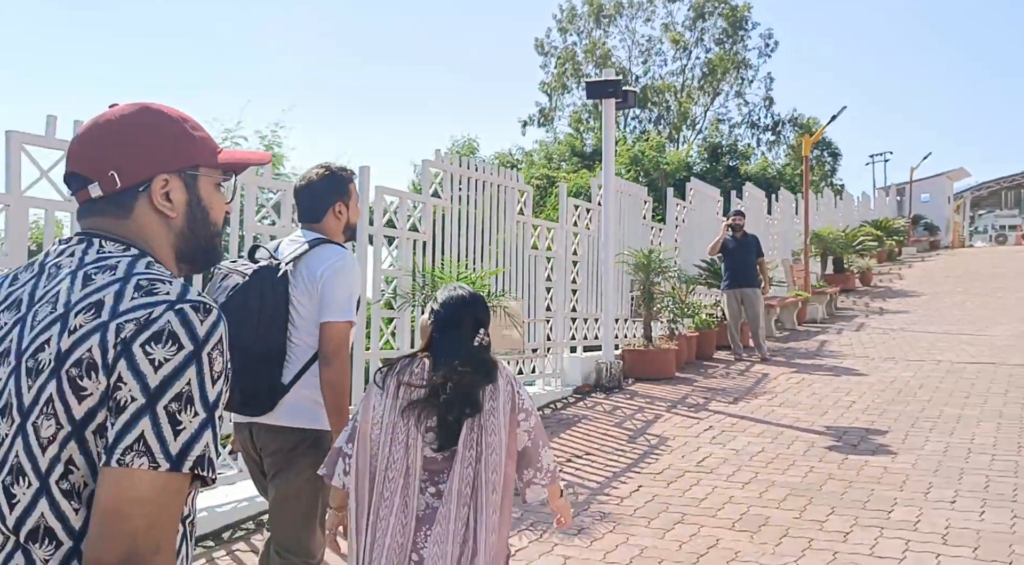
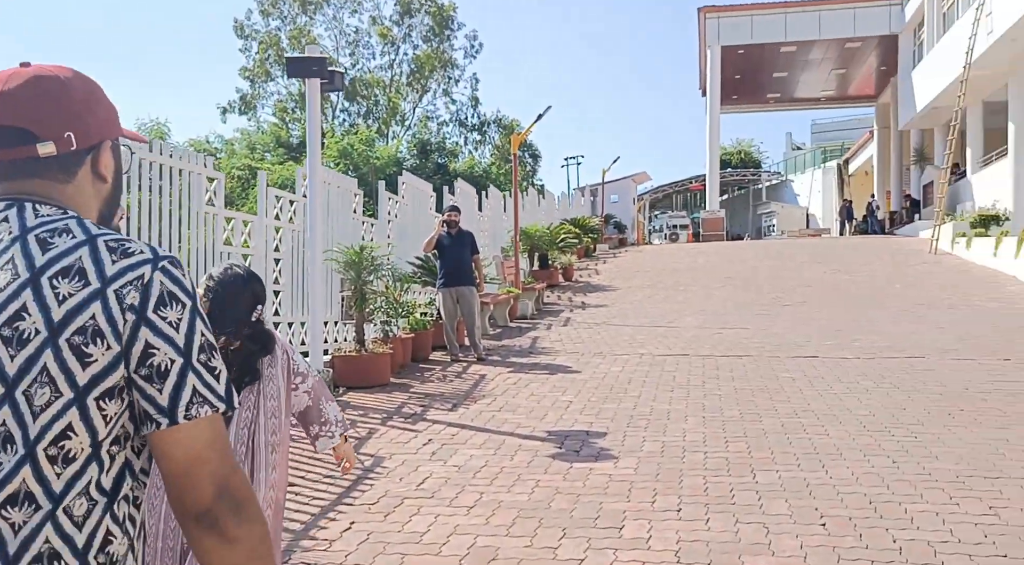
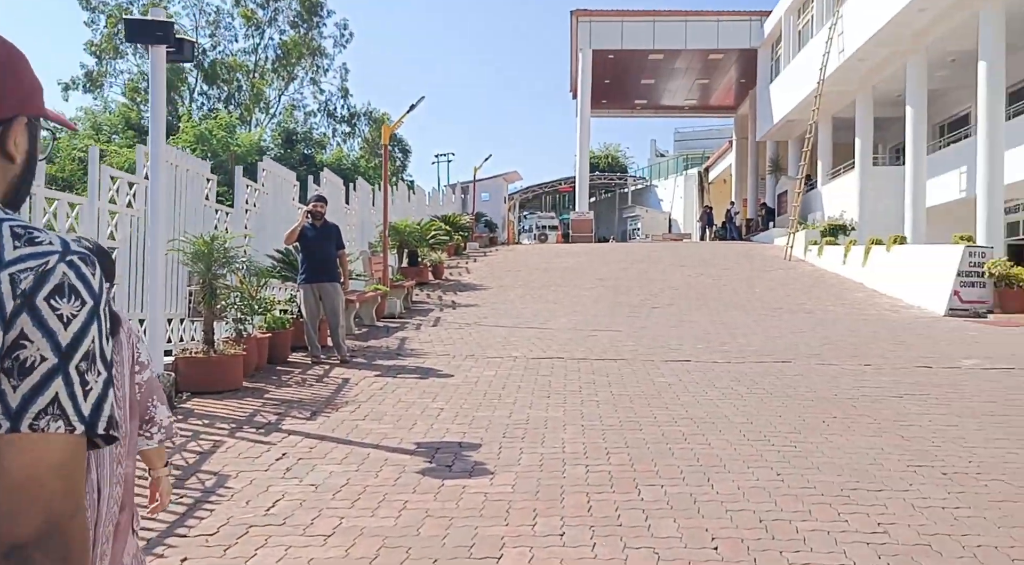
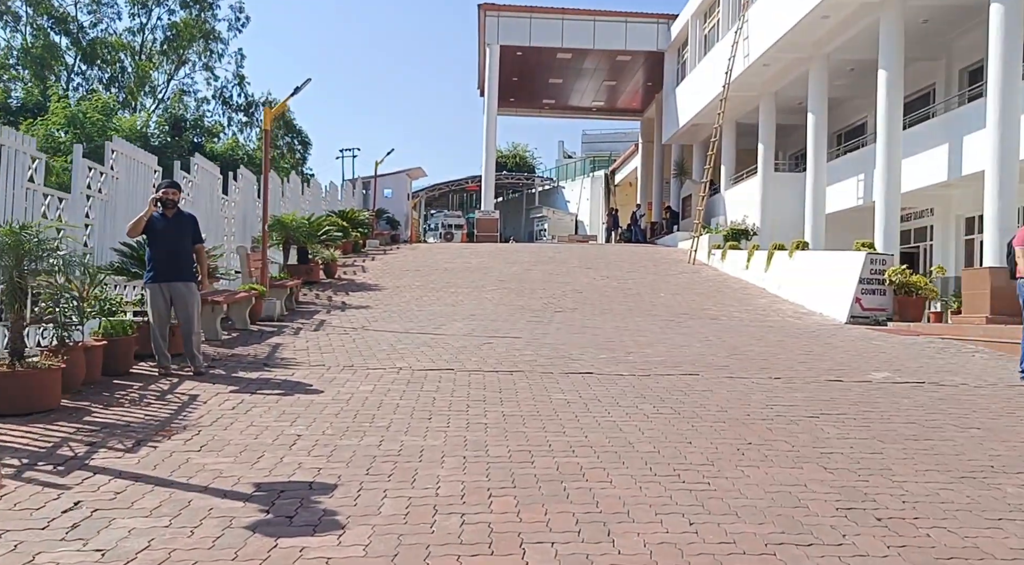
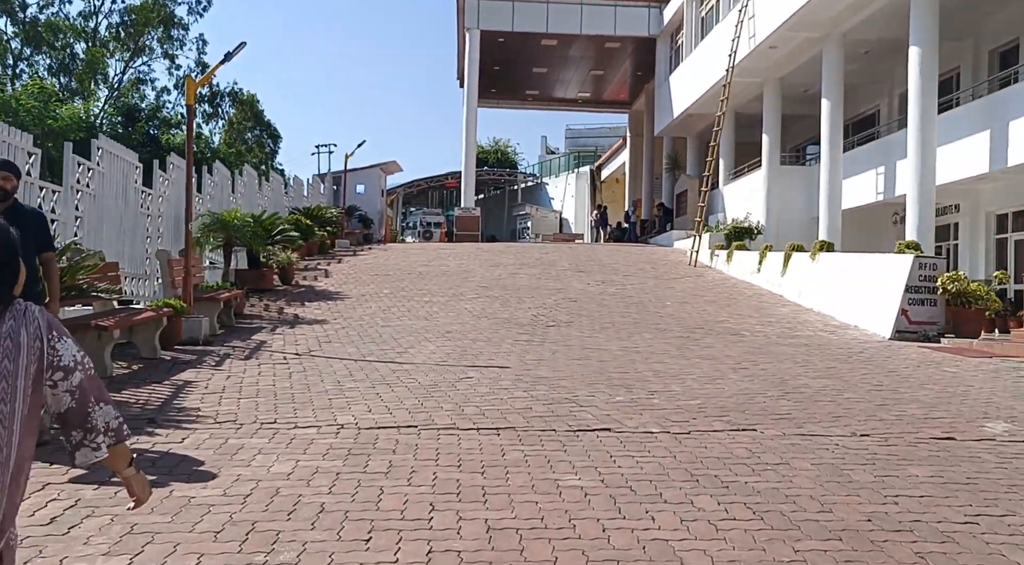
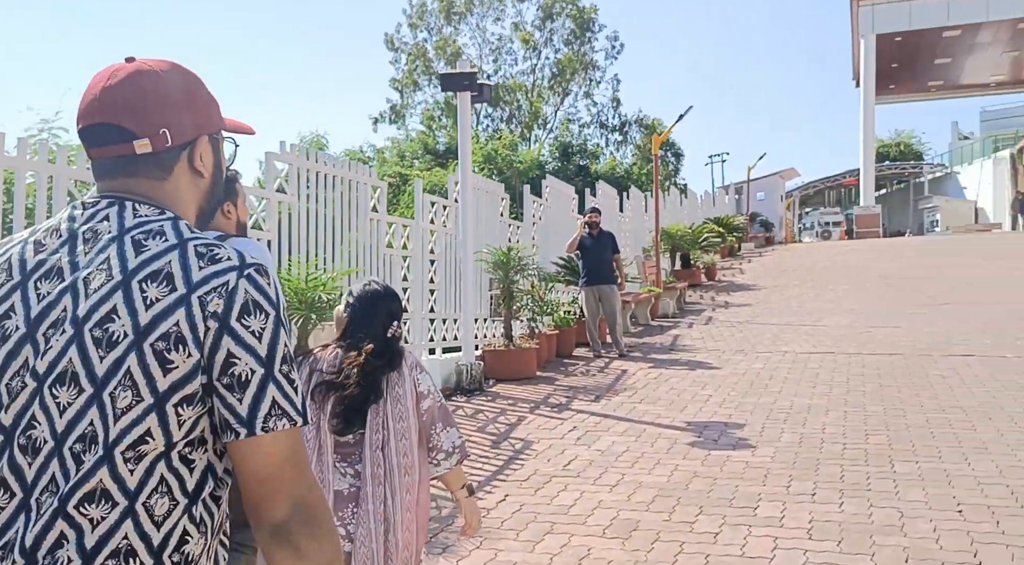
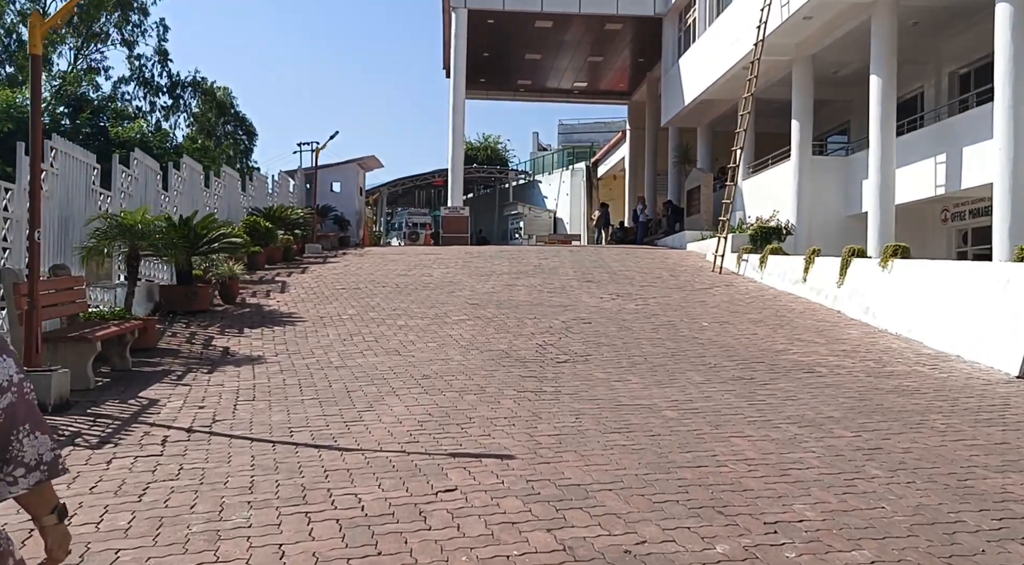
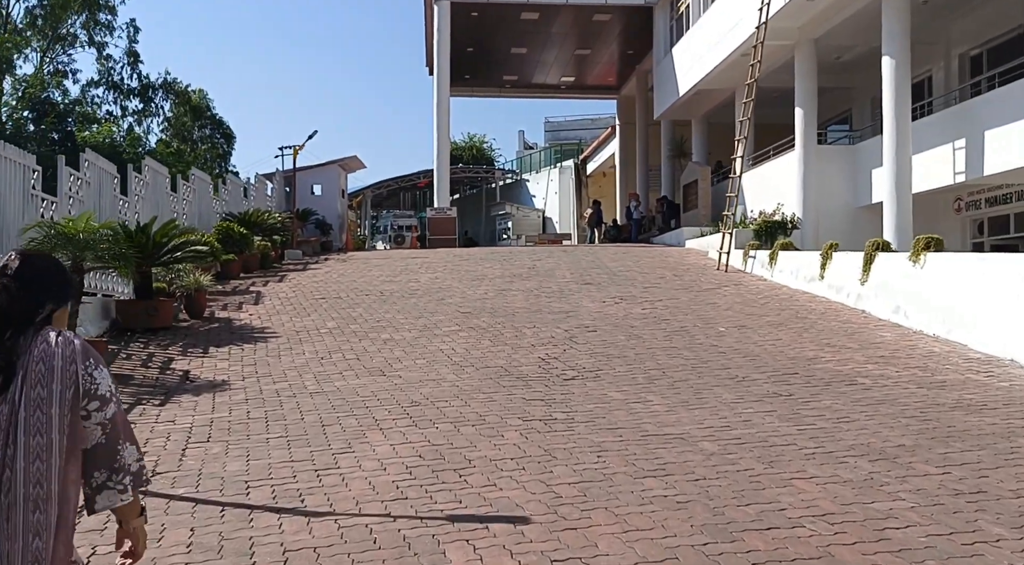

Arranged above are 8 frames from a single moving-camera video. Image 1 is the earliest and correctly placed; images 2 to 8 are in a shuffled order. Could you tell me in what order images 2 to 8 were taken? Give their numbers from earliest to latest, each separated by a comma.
6, 2, 3, 4, 5, 7, 8
